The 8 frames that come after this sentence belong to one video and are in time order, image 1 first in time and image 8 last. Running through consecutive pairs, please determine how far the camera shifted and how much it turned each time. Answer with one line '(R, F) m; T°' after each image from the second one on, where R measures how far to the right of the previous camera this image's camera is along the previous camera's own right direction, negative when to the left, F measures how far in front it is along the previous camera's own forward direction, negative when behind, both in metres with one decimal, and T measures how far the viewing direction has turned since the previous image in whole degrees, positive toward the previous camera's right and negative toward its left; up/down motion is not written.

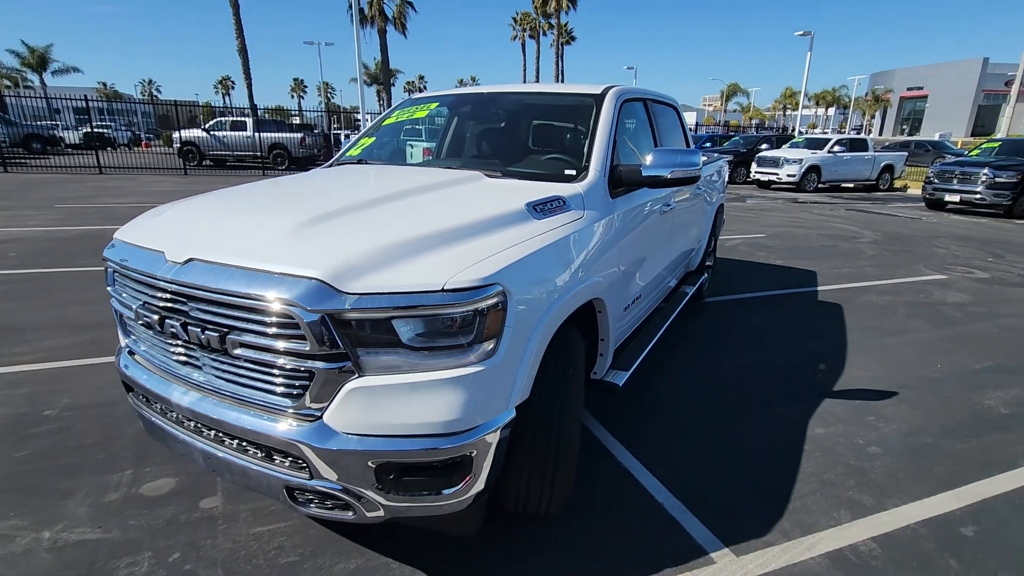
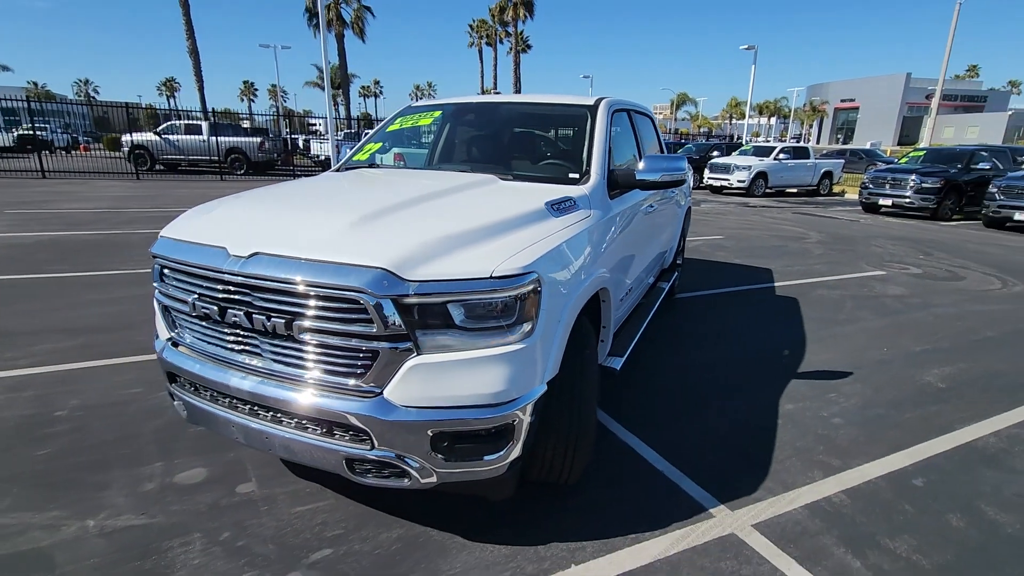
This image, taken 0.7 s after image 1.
(-0.3, -0.3) m; +5°
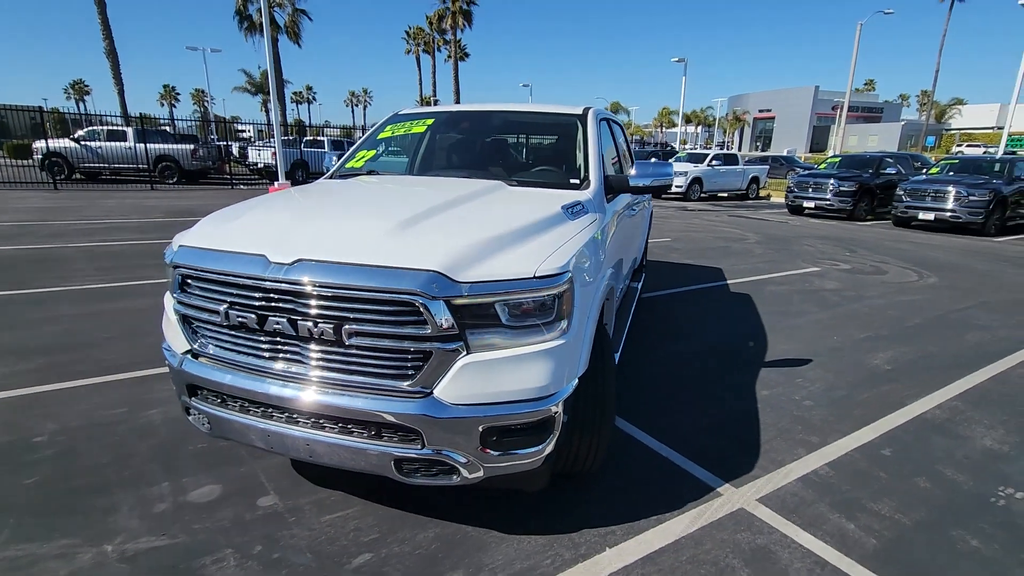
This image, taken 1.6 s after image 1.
(-0.4, -0.1) m; +6°
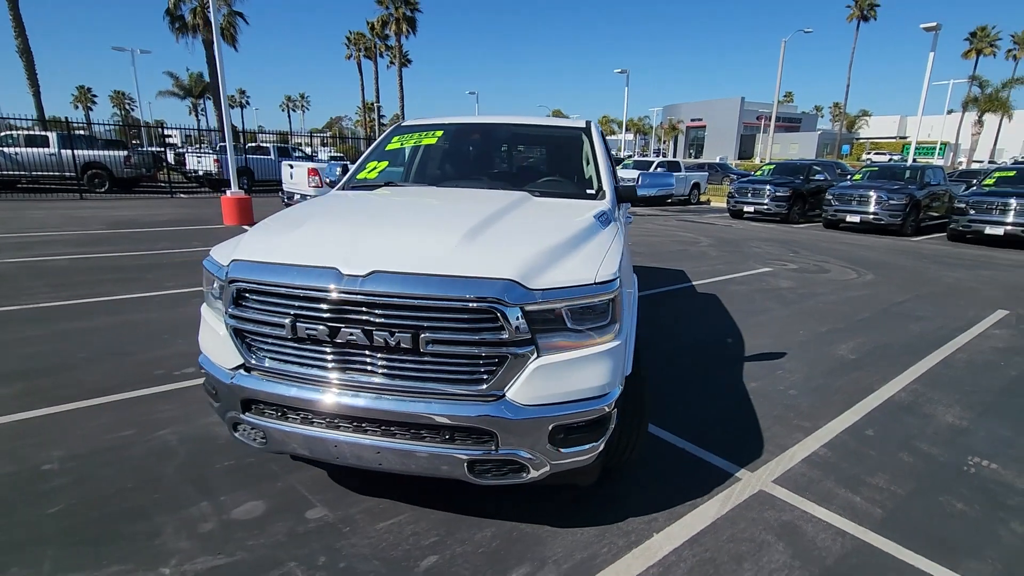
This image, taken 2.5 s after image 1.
(-0.5, -0.1) m; +6°
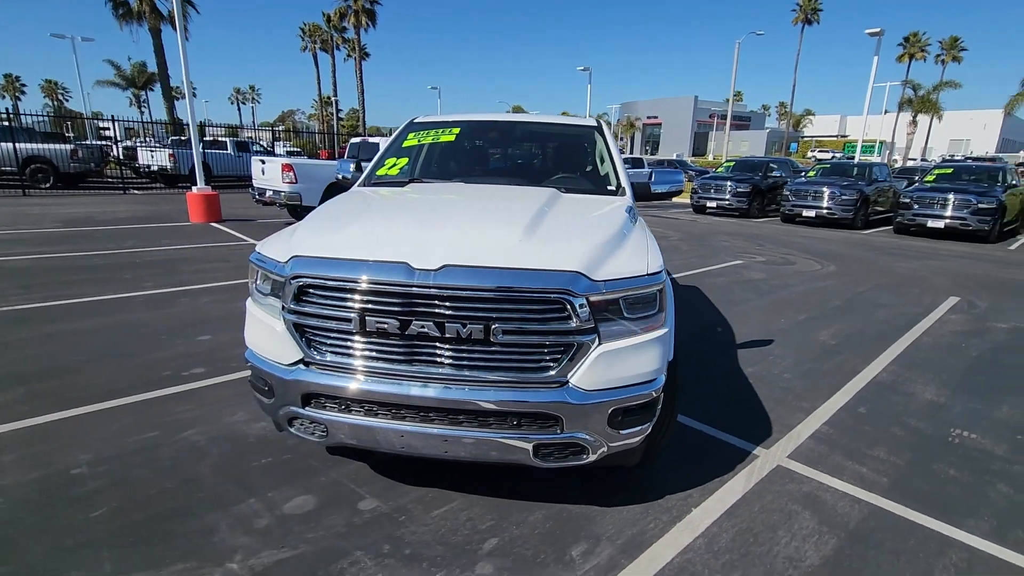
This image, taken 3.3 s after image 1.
(-0.5, -0.1) m; +4°
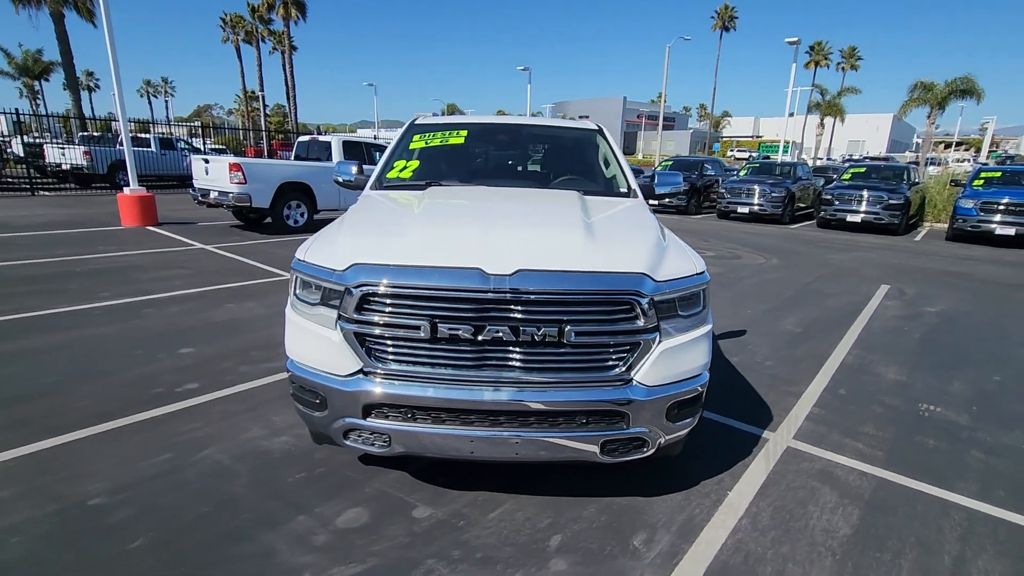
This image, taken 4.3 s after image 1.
(-0.6, 0.0) m; +7°
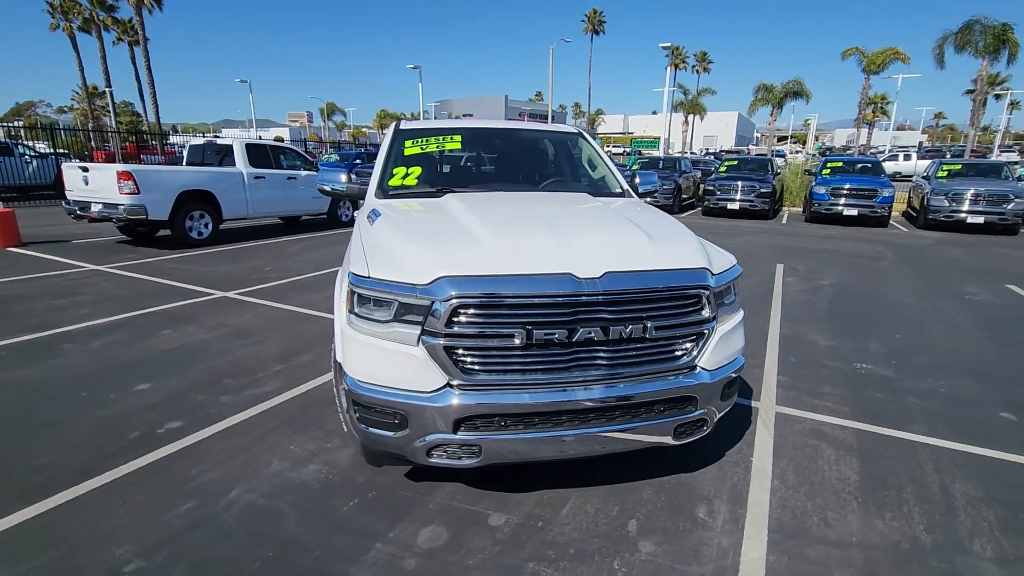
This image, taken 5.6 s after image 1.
(-0.9, 0.0) m; +12°
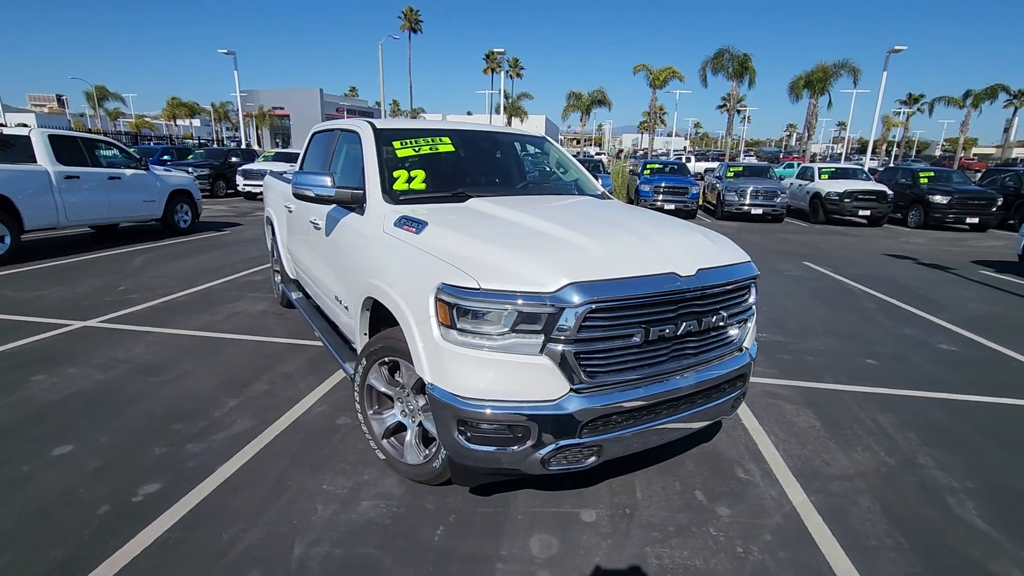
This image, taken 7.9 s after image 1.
(-1.3, +0.2) m; +19°
